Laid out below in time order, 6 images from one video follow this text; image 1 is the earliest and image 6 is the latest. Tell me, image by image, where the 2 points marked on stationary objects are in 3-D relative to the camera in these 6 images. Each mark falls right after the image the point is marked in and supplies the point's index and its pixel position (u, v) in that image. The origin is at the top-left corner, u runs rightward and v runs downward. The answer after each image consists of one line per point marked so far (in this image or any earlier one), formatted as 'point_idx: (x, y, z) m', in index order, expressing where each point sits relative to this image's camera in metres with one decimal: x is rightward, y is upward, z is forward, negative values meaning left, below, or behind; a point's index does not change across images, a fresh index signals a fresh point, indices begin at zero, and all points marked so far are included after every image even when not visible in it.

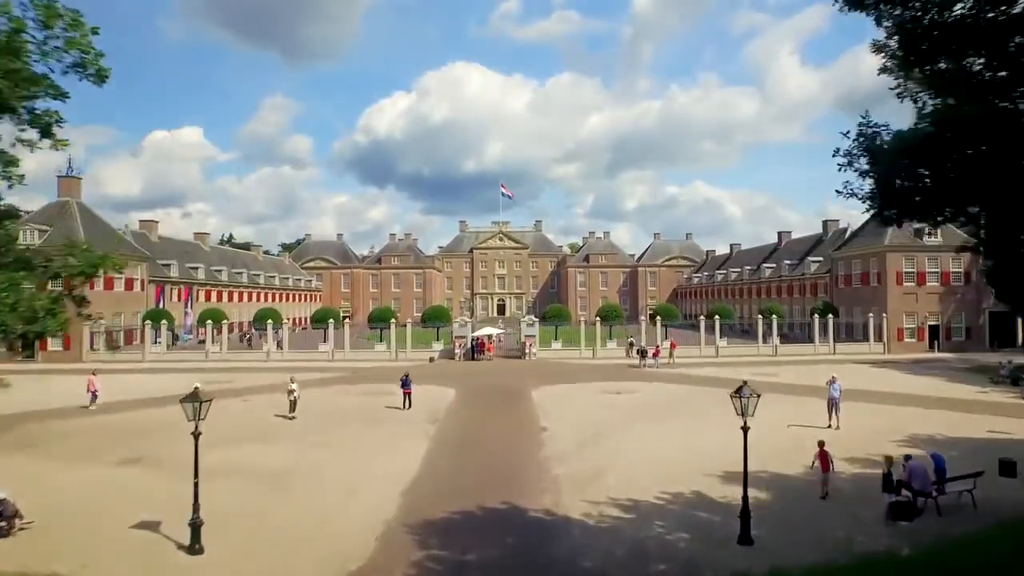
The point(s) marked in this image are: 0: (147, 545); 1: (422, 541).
0: (-4.0, -2.8, +8.9) m
1: (-1.0, -2.7, +8.8) m
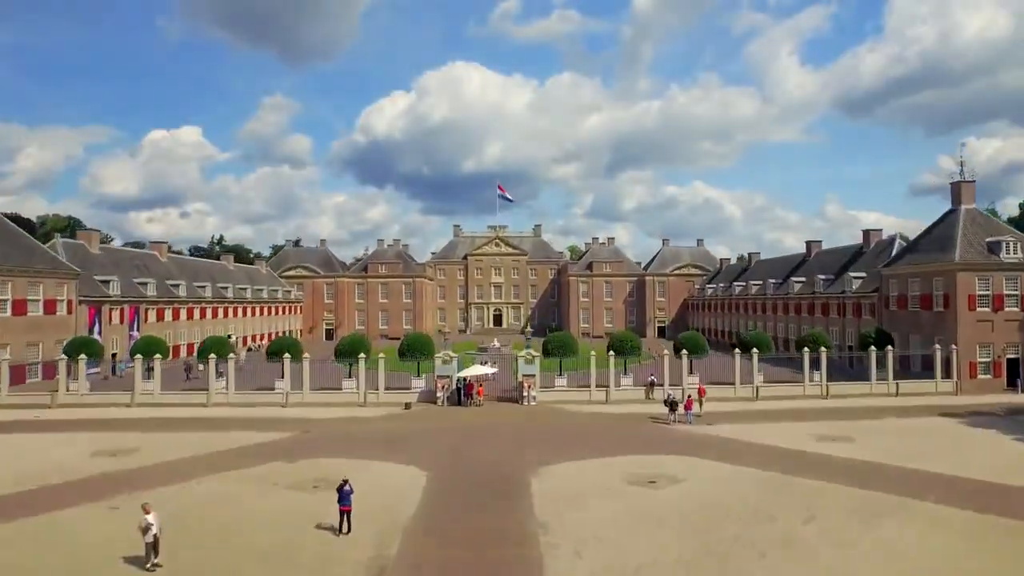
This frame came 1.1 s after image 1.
0: (-4.2, -3.8, +2.2) m
1: (-1.1, -3.7, +2.1) m
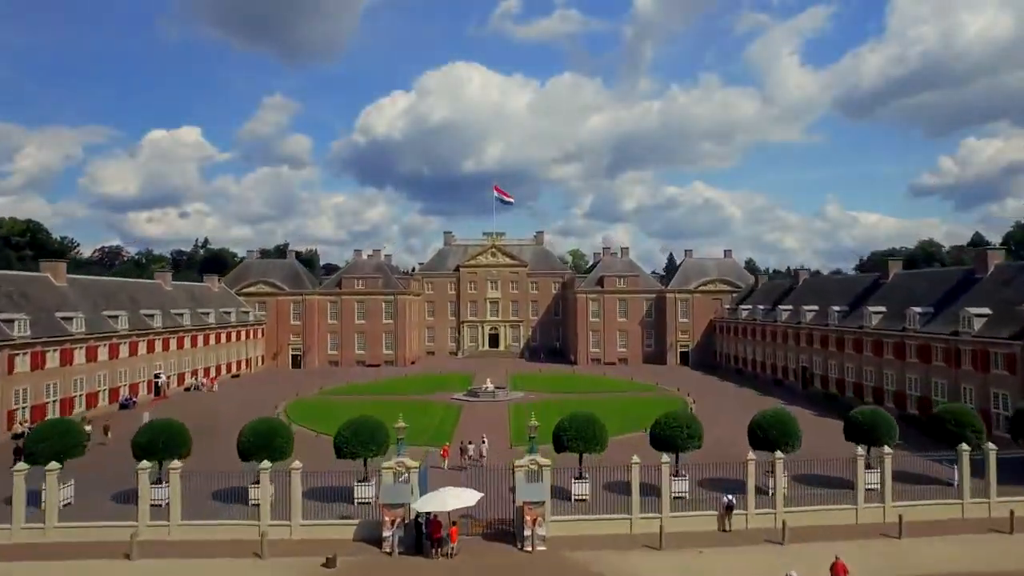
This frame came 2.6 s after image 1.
0: (-4.3, -5.4, -9.3) m
1: (-1.3, -5.3, -9.4) m
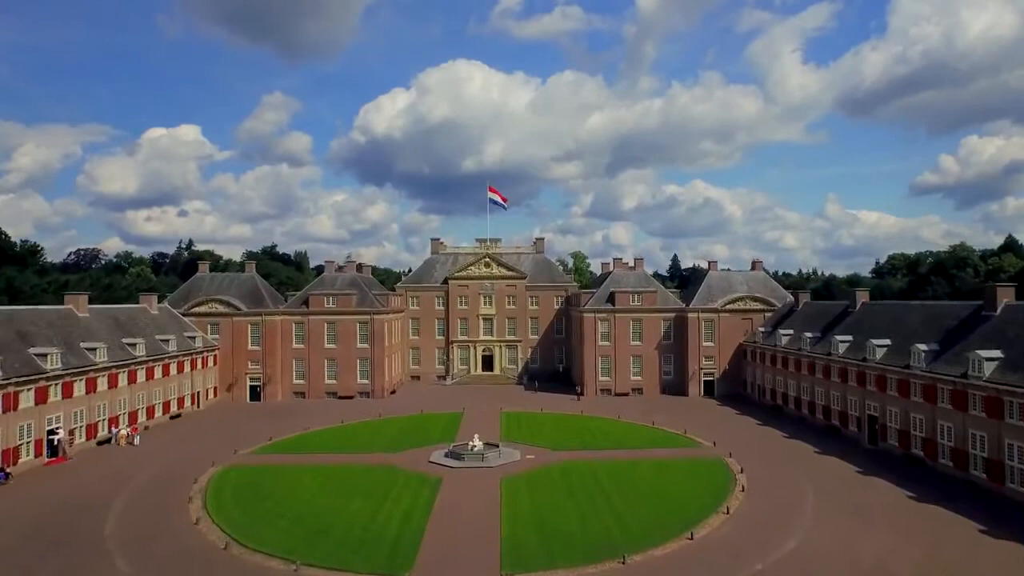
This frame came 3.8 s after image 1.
0: (-4.6, -6.9, -19.4) m
1: (-1.6, -6.9, -19.5) m
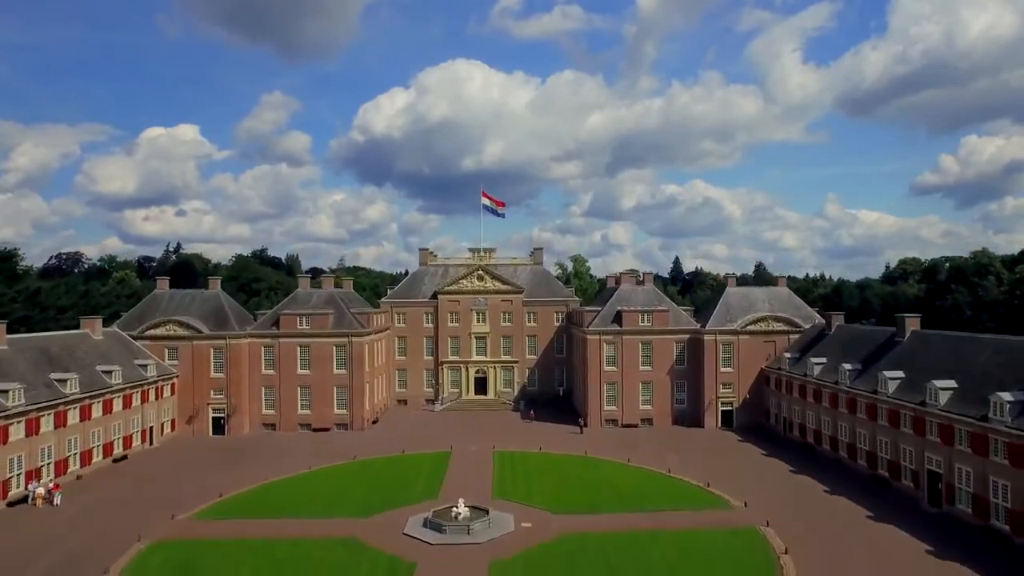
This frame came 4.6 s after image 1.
0: (-4.9, -8.2, -25.9) m
1: (-1.9, -8.2, -26.0) m
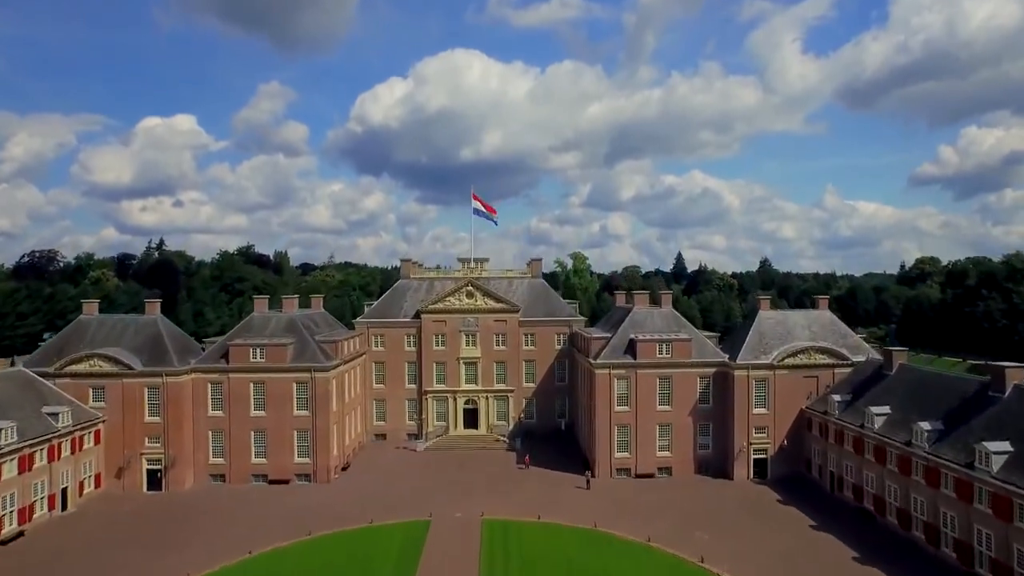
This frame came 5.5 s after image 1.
0: (-5.1, -10.6, -34.5) m
1: (-2.0, -10.6, -34.6) m
